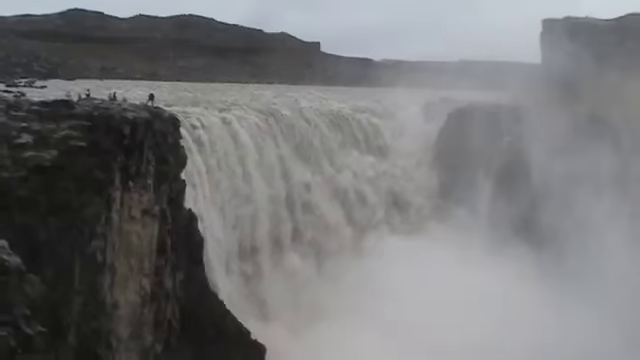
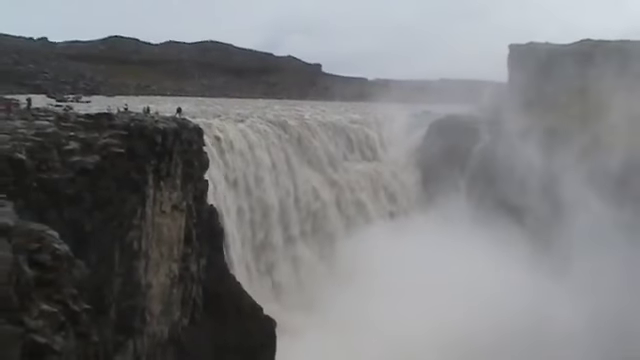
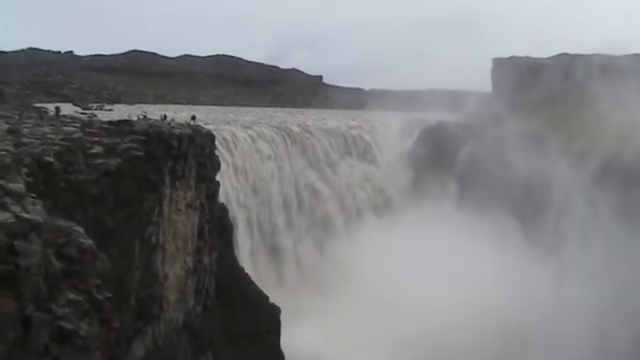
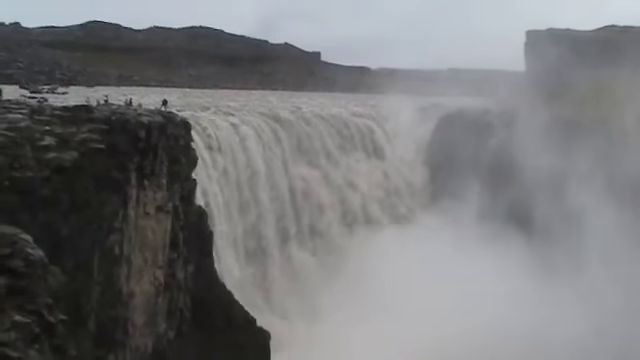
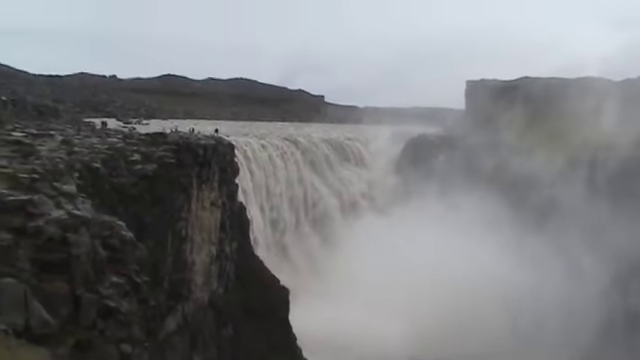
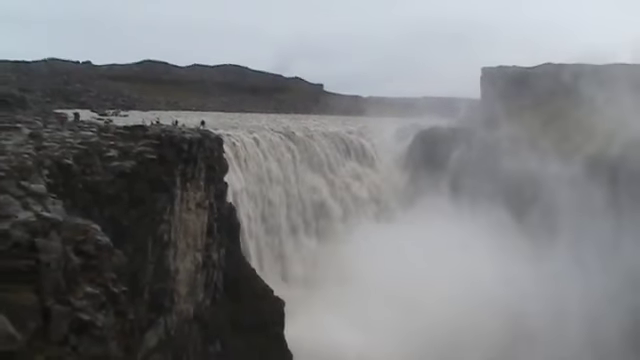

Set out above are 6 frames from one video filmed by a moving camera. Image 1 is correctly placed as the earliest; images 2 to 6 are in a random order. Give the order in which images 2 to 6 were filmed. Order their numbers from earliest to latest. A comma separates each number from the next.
4, 2, 3, 6, 5
